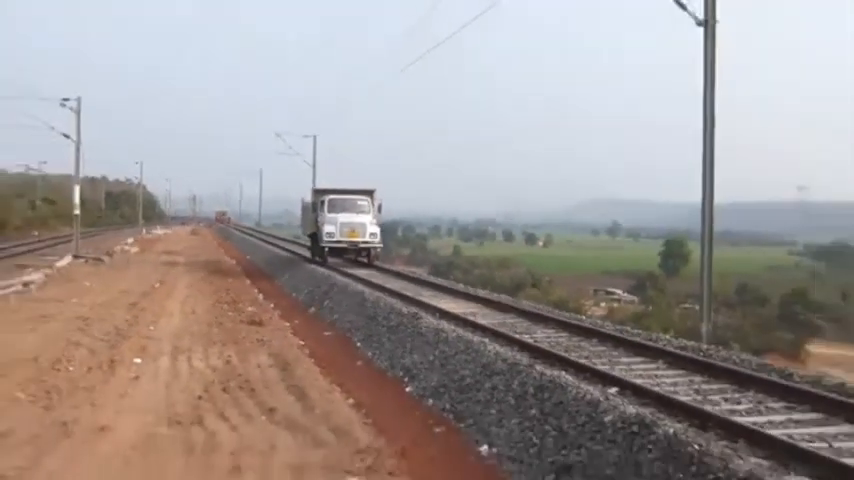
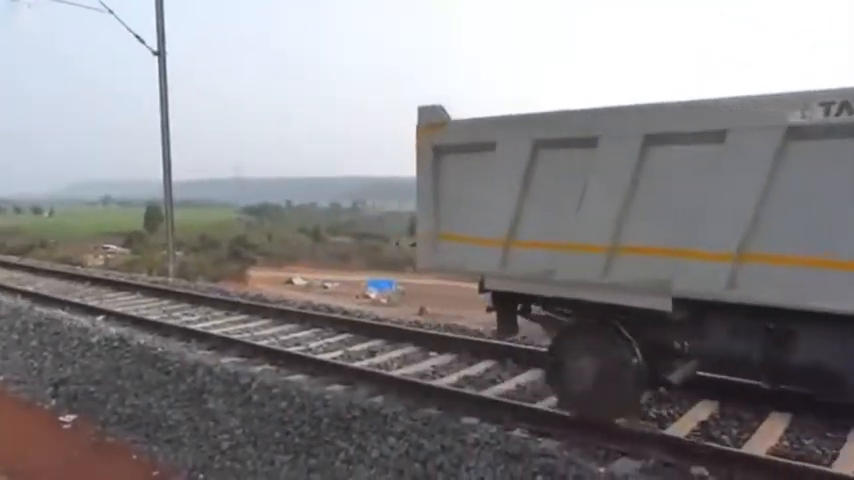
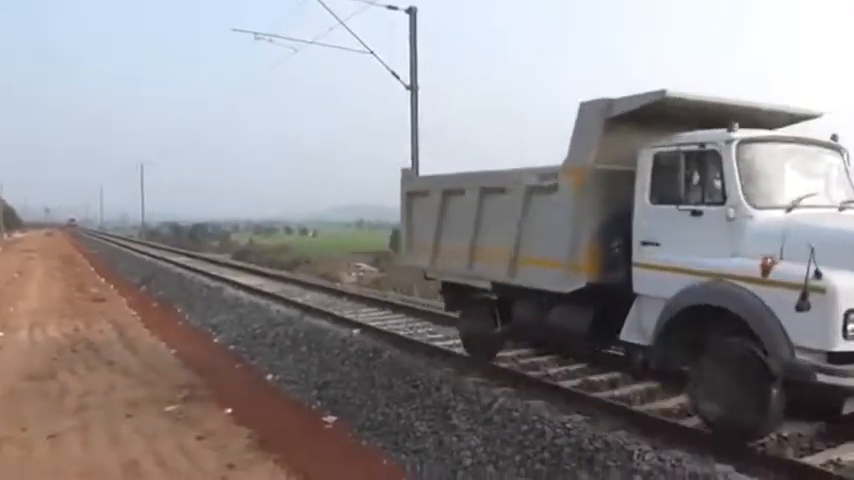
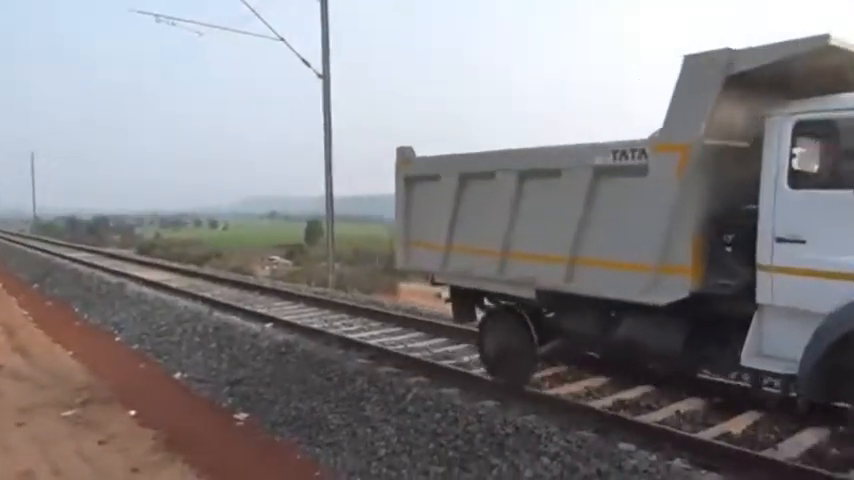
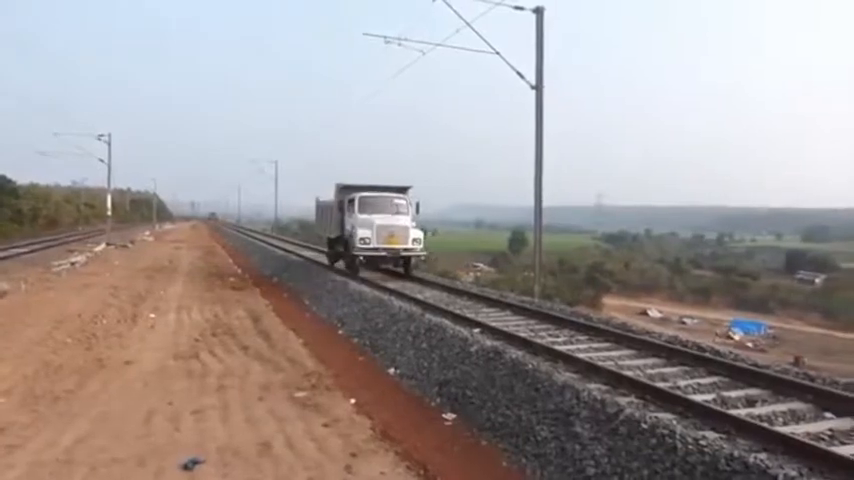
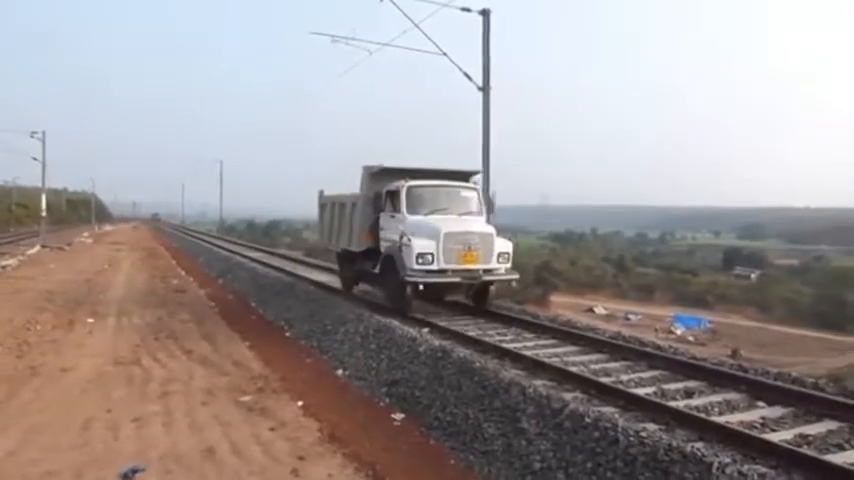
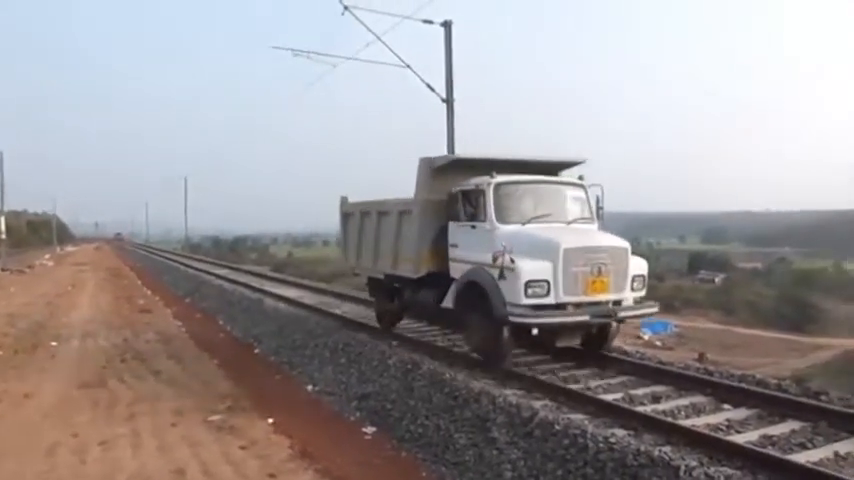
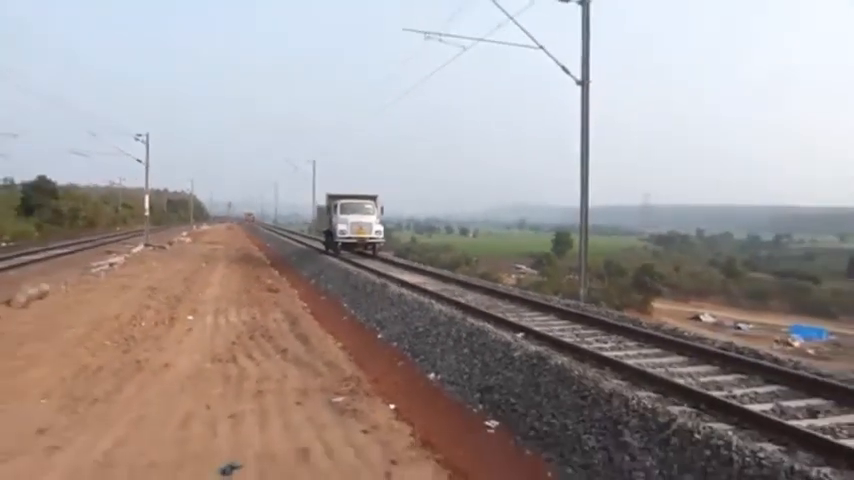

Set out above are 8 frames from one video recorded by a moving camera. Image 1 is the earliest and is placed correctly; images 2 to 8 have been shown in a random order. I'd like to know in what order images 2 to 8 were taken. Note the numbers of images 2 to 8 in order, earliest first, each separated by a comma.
8, 5, 6, 7, 3, 4, 2
